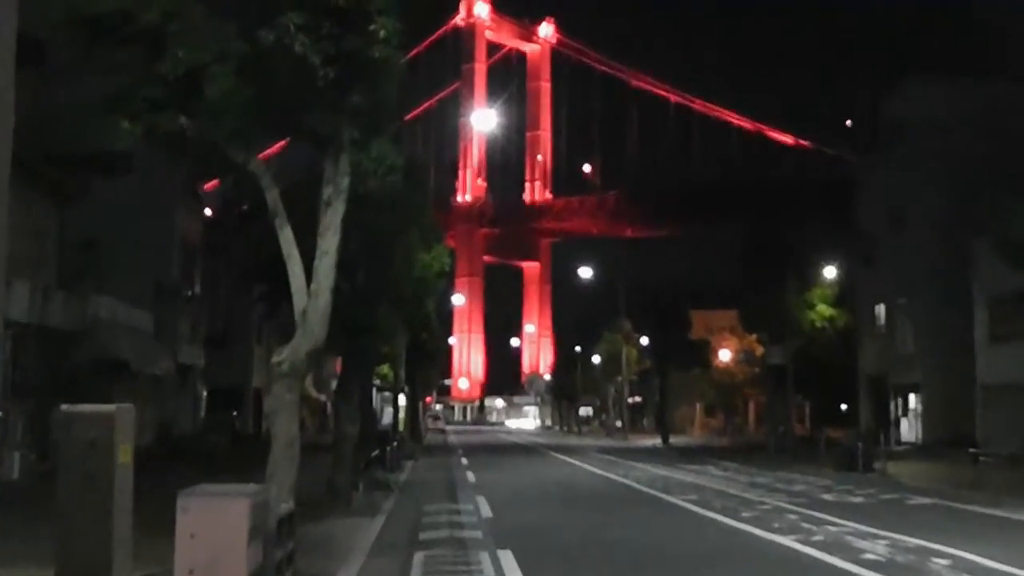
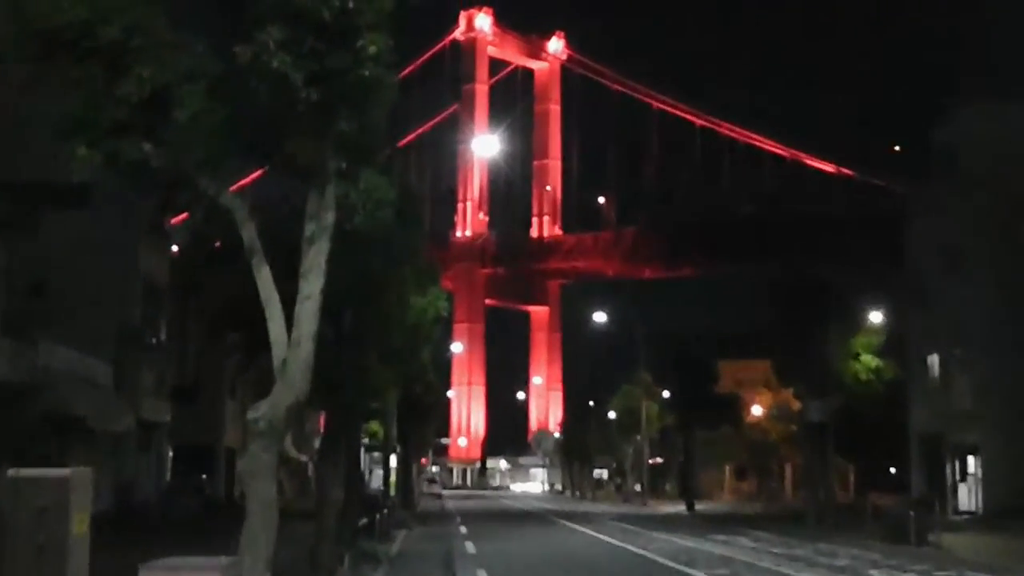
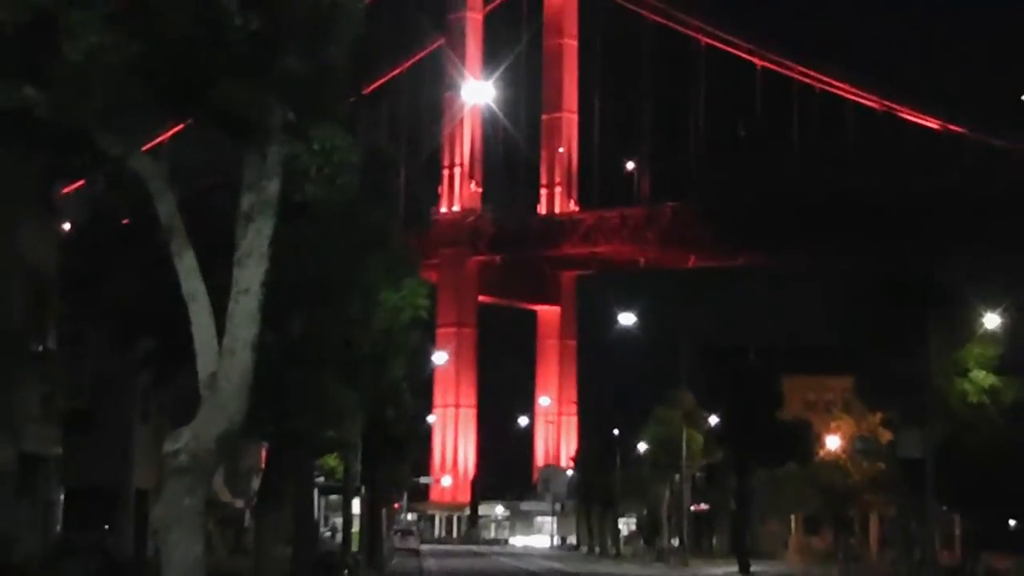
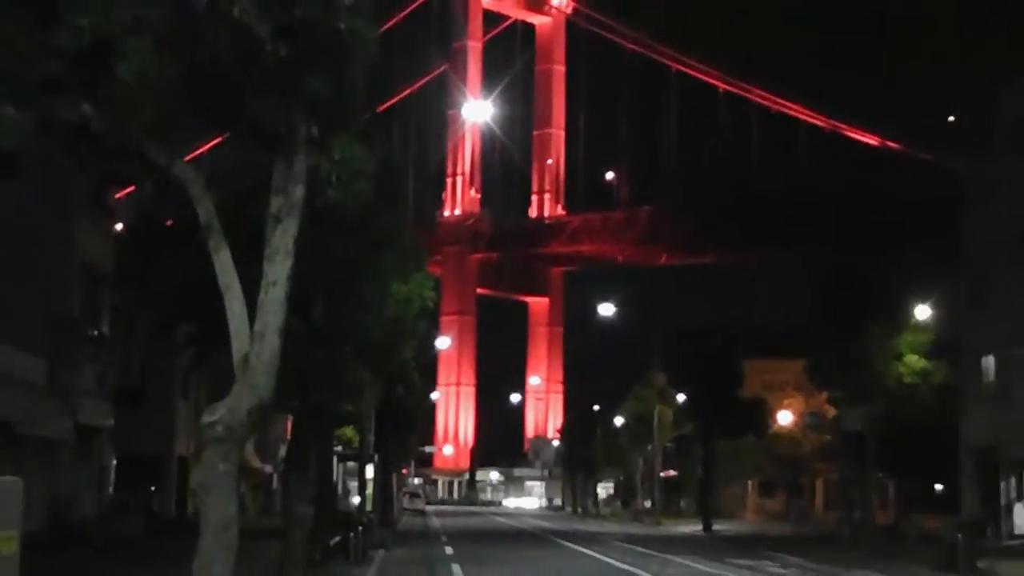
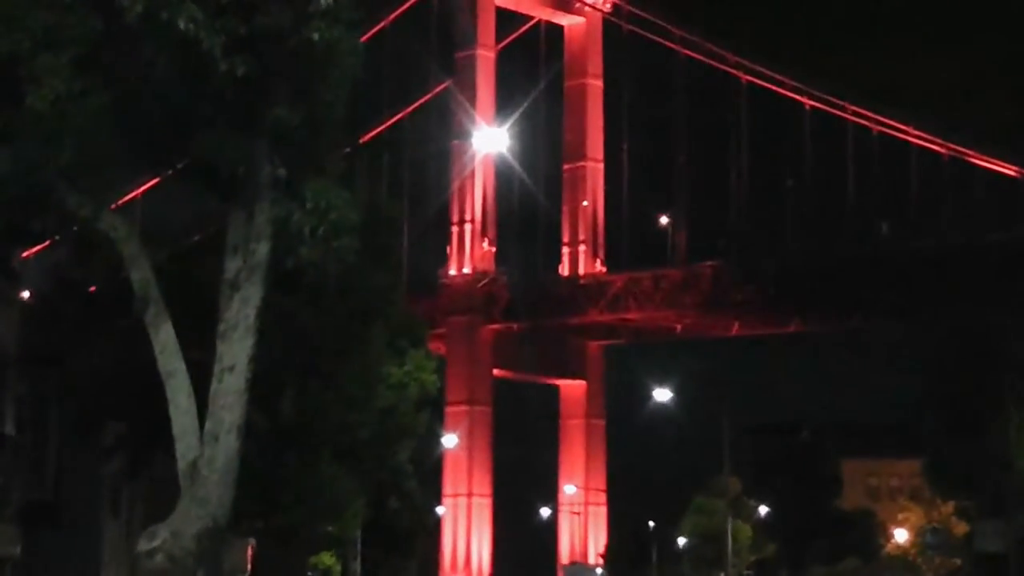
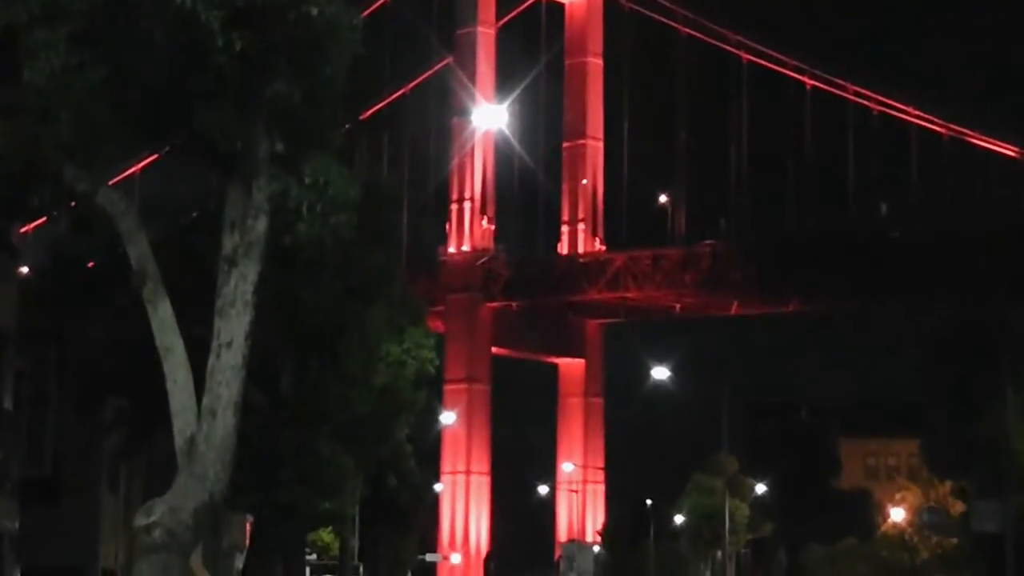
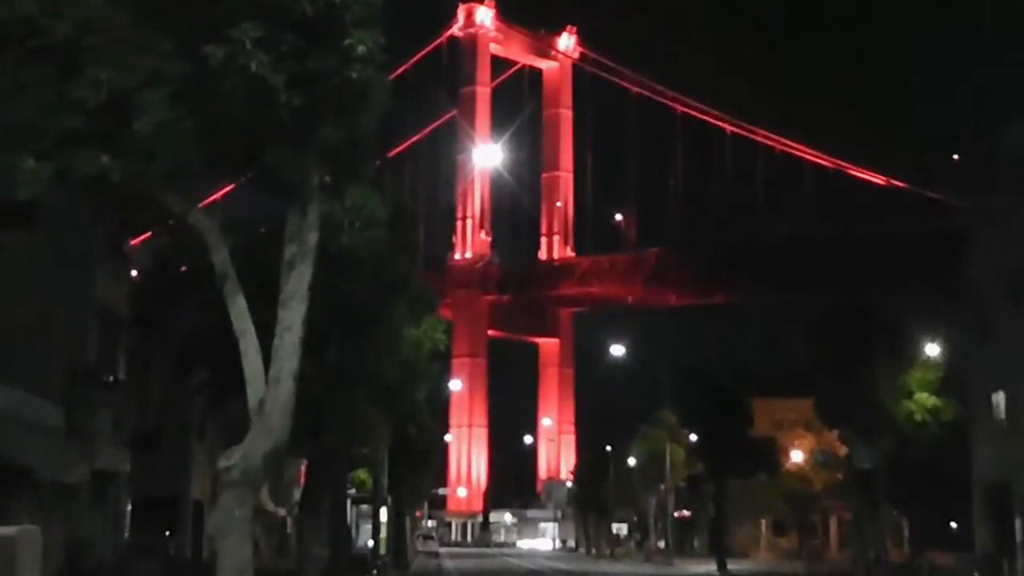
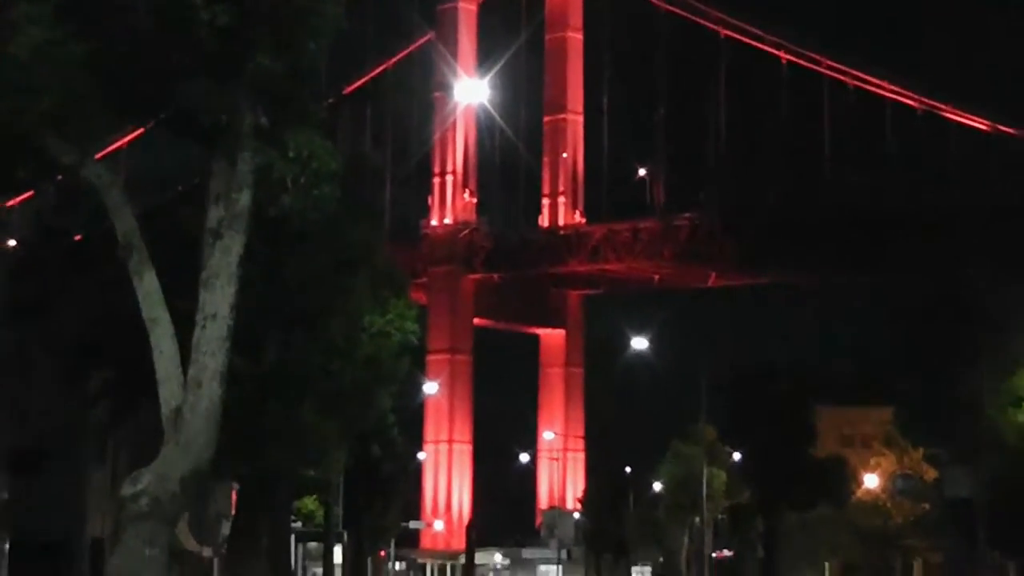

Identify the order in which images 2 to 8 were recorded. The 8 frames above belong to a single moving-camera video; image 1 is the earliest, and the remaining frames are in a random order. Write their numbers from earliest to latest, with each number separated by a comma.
2, 7, 5, 6, 8, 3, 4
